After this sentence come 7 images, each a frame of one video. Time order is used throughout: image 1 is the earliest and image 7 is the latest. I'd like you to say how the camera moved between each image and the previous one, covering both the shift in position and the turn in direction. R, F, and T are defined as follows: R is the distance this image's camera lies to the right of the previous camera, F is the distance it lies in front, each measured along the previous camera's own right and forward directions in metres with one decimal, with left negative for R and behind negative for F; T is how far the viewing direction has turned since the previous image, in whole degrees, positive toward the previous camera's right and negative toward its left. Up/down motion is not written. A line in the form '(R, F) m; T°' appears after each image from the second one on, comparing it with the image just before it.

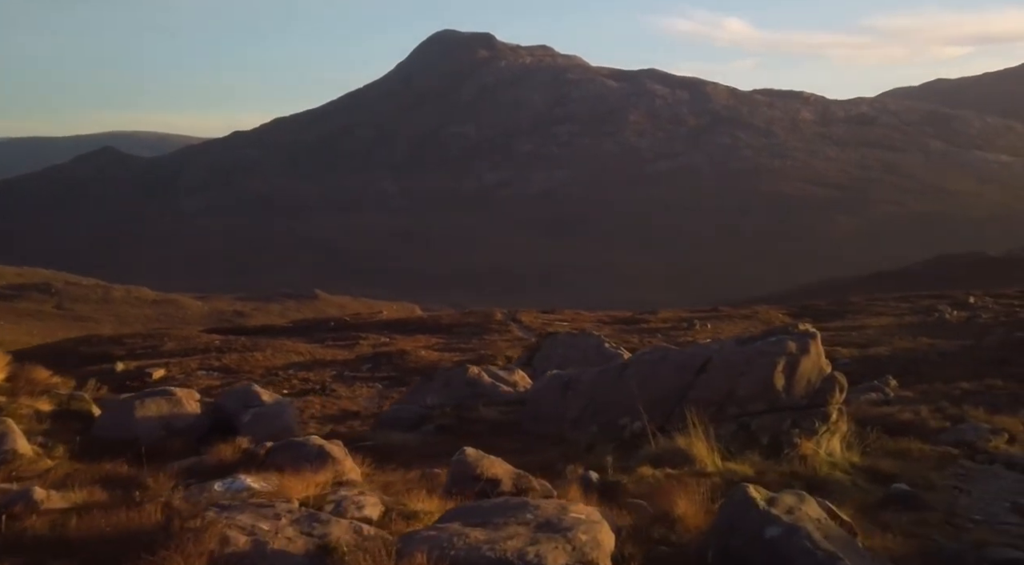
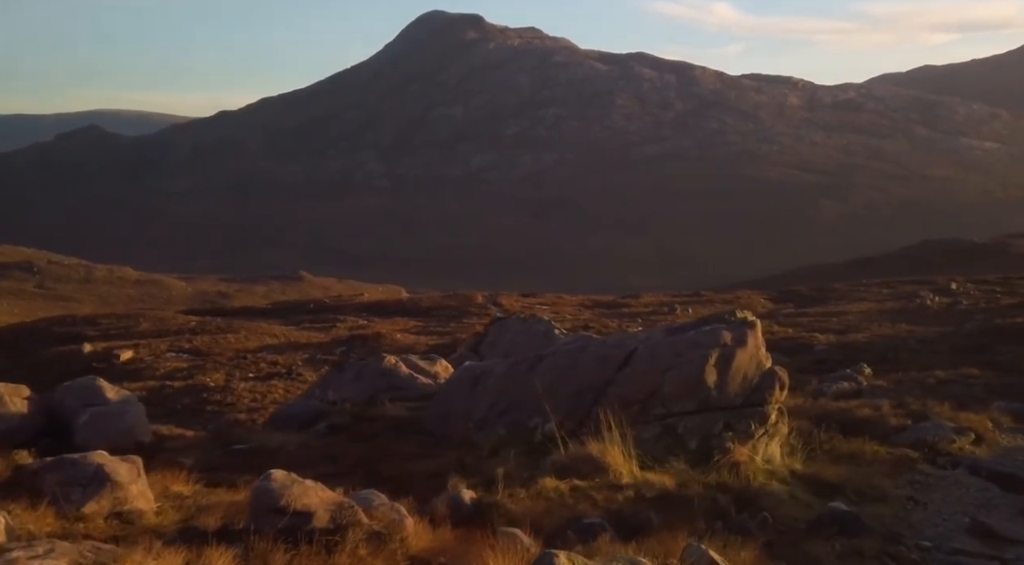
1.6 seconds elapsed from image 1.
(+0.5, +1.1) m; +1°
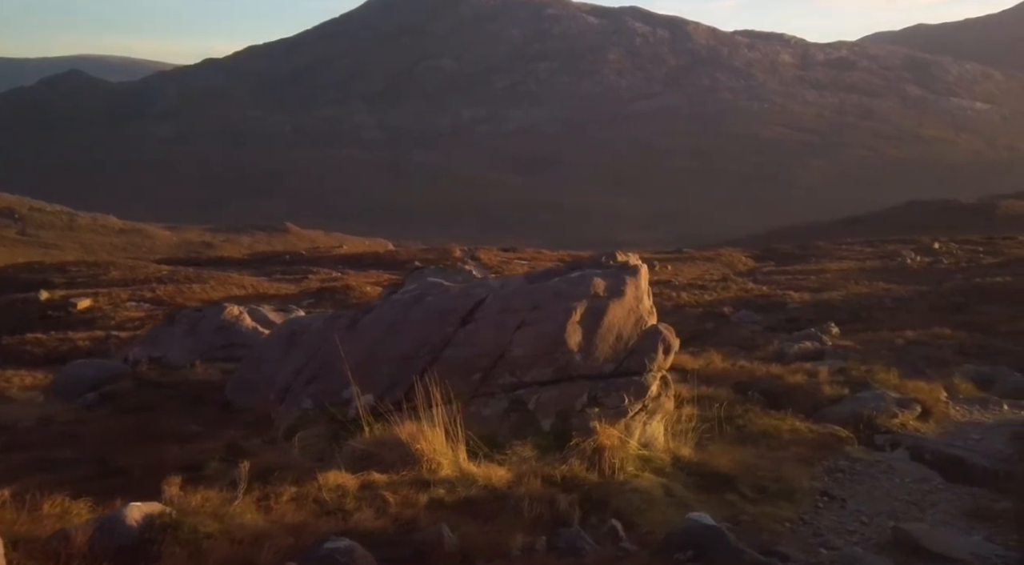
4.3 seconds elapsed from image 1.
(+0.8, +1.7) m; +1°
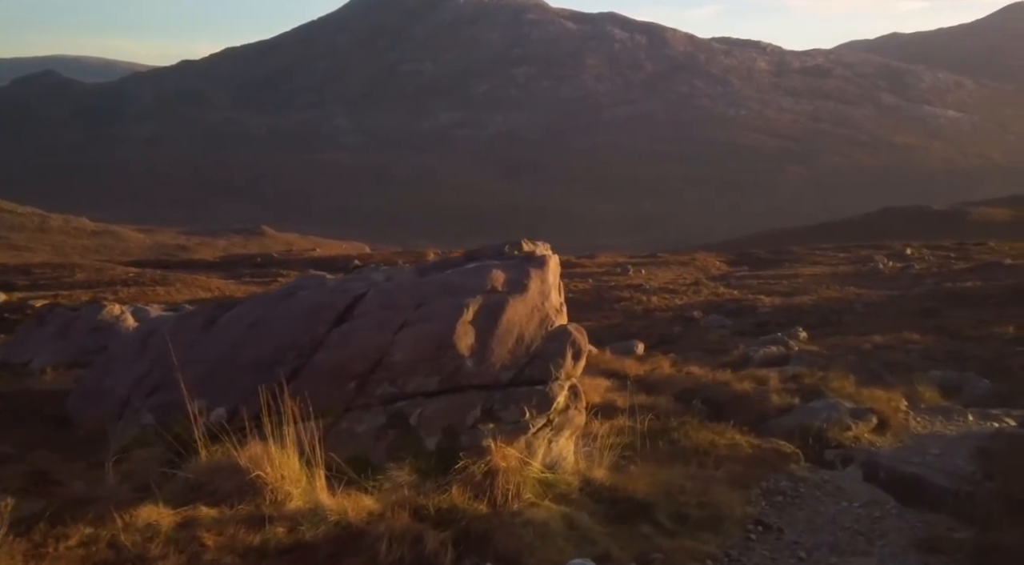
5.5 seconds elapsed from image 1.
(+0.4, +0.9) m; +1°
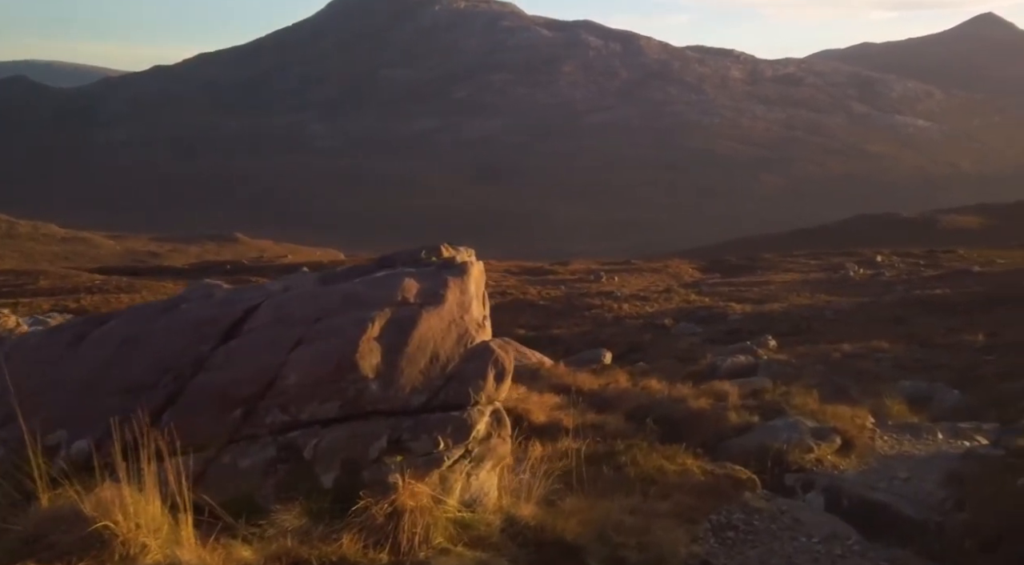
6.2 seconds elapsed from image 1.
(+0.2, +0.7) m; +1°
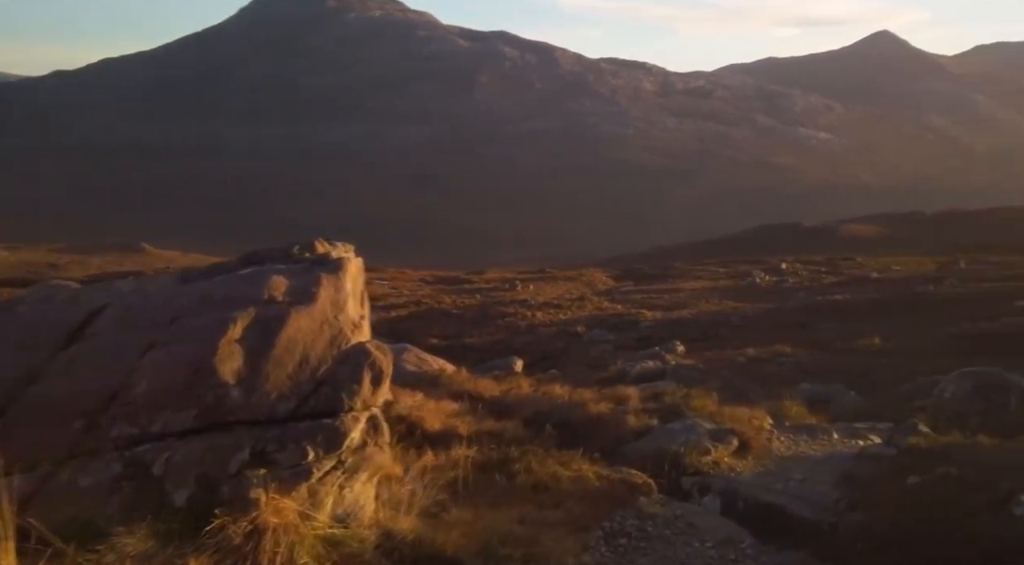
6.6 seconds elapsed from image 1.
(+0.1, +0.2) m; +4°
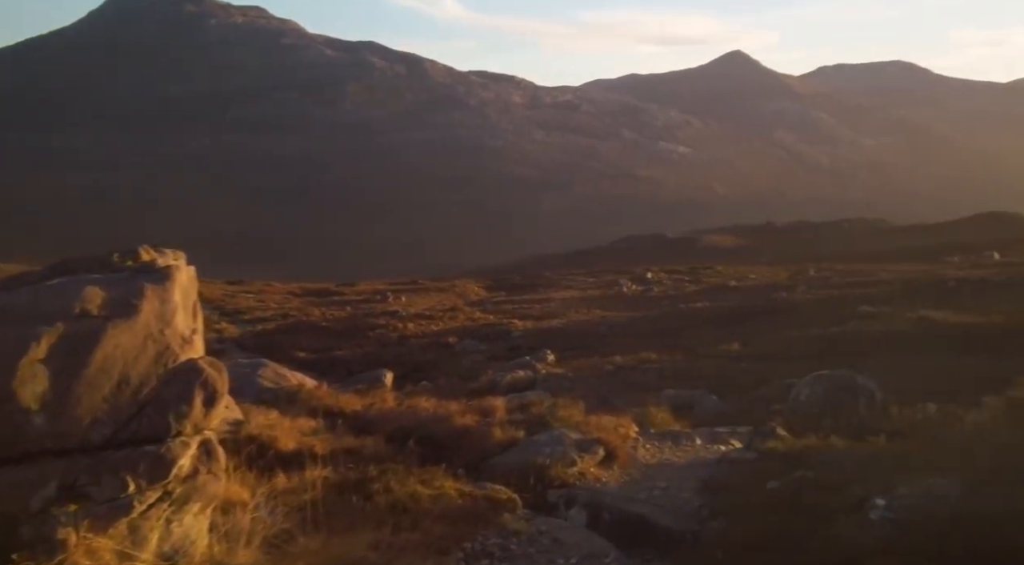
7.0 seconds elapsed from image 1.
(+0.1, +0.3) m; +6°
